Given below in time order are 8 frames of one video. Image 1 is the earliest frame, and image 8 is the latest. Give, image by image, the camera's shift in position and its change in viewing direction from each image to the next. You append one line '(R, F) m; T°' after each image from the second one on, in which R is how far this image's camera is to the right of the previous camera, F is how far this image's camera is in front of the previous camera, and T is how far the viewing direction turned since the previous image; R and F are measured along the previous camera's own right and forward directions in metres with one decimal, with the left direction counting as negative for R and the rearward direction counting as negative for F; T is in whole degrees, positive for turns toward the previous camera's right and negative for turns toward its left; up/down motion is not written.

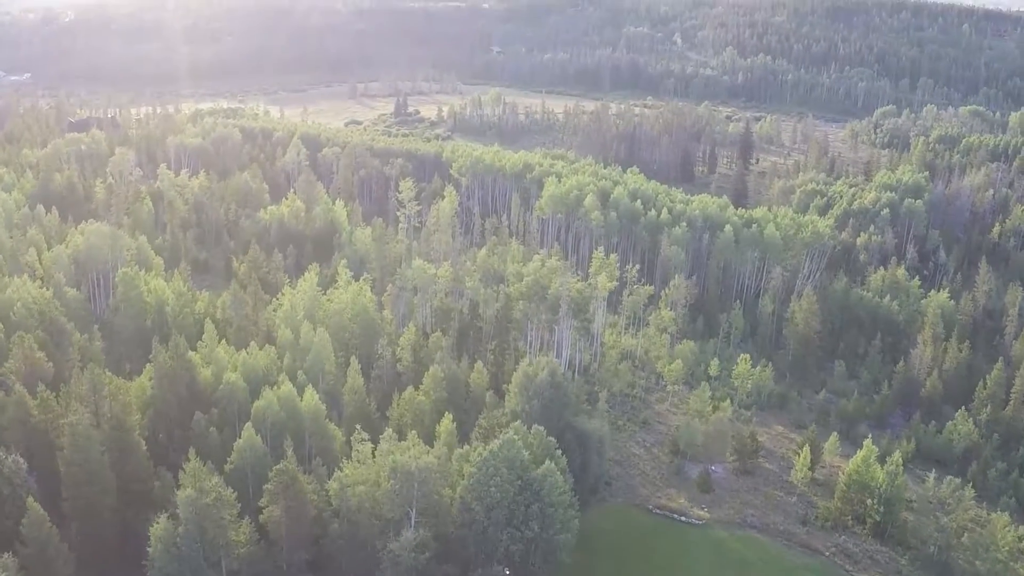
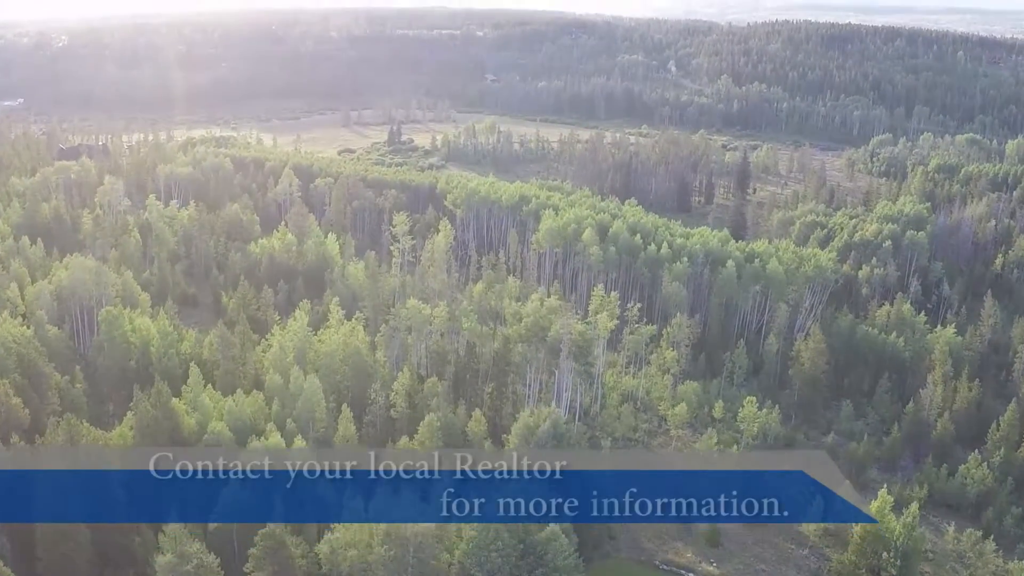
(-0.2, +1.2) m; 0°
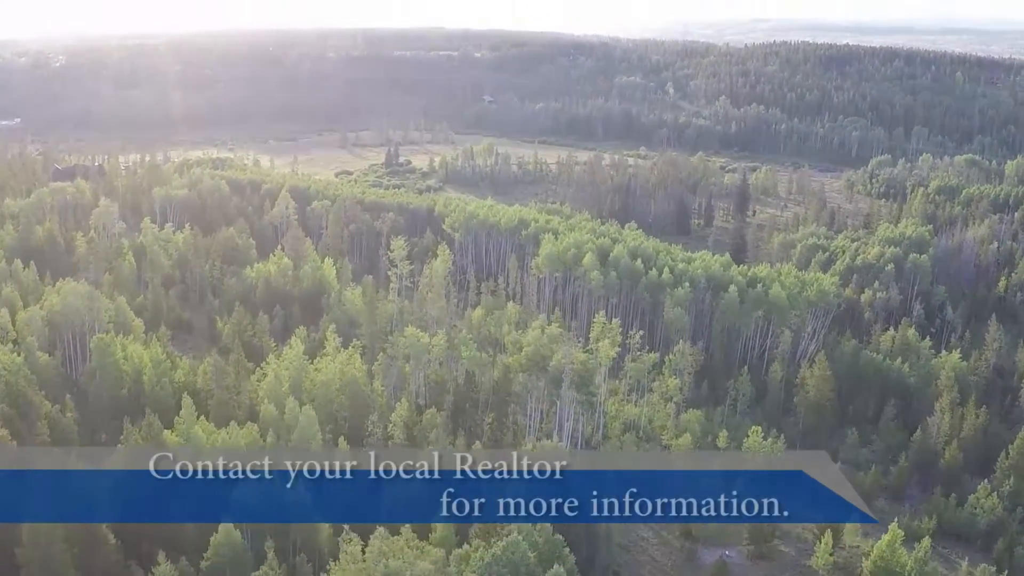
(-0.1, +0.6) m; 0°
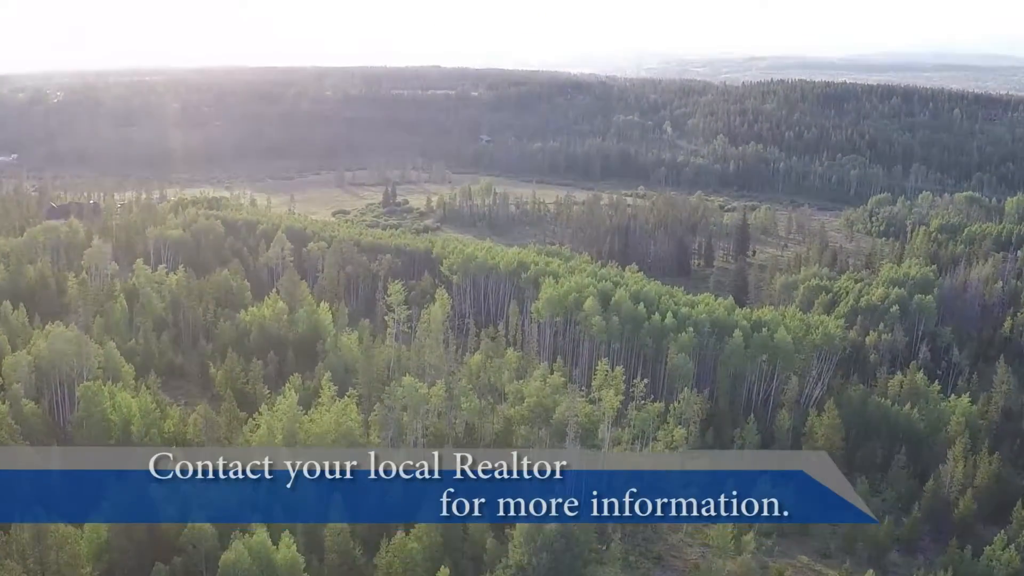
(-0.2, +0.9) m; 0°
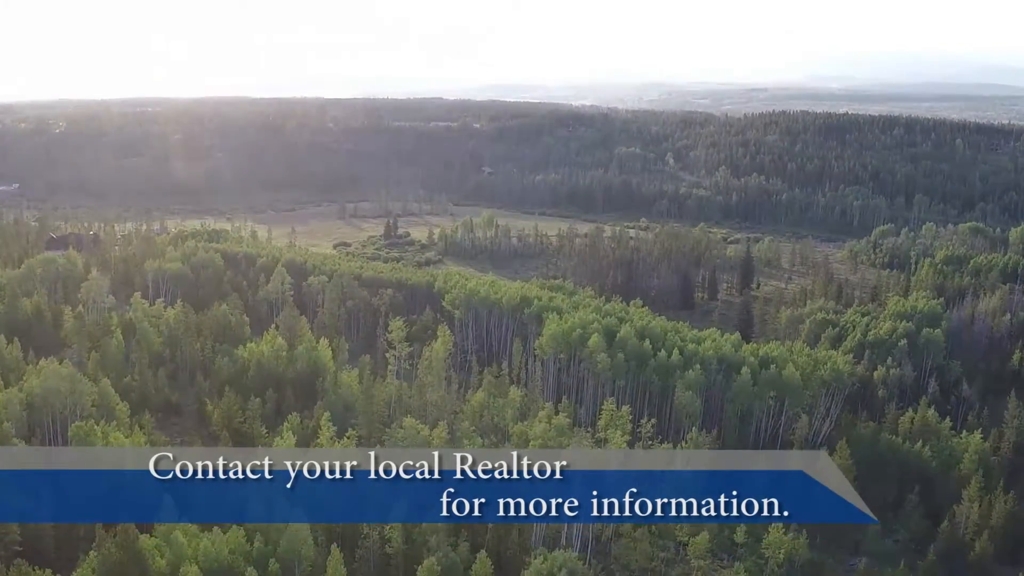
(-0.1, +0.8) m; 0°
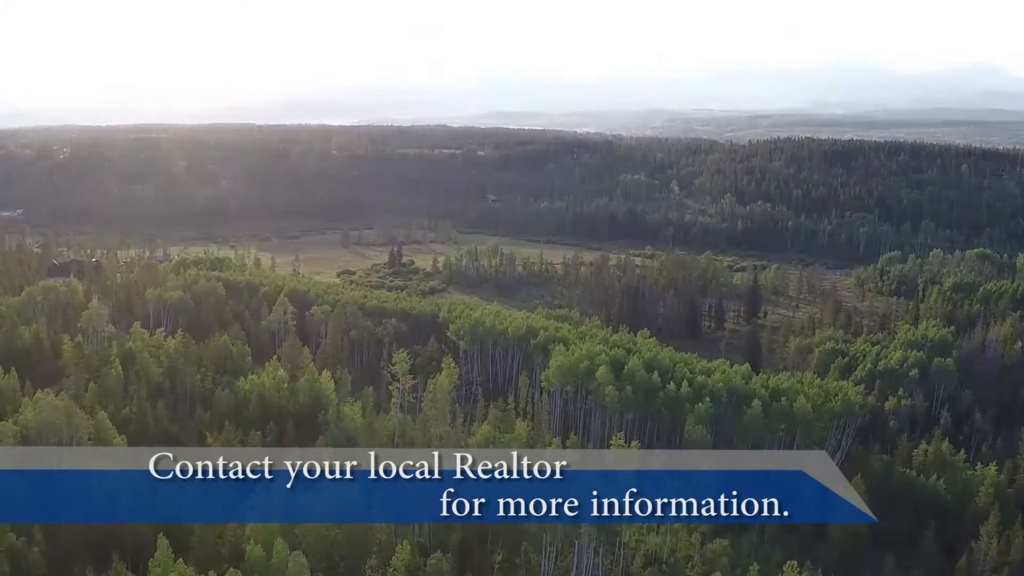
(-0.1, +0.7) m; 0°
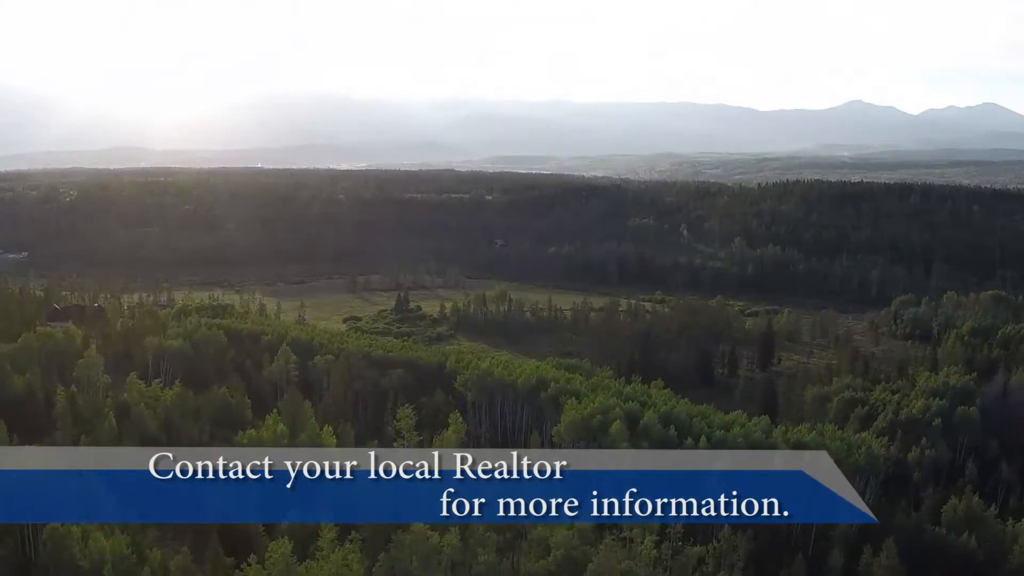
(-0.2, +1.6) m; 0°
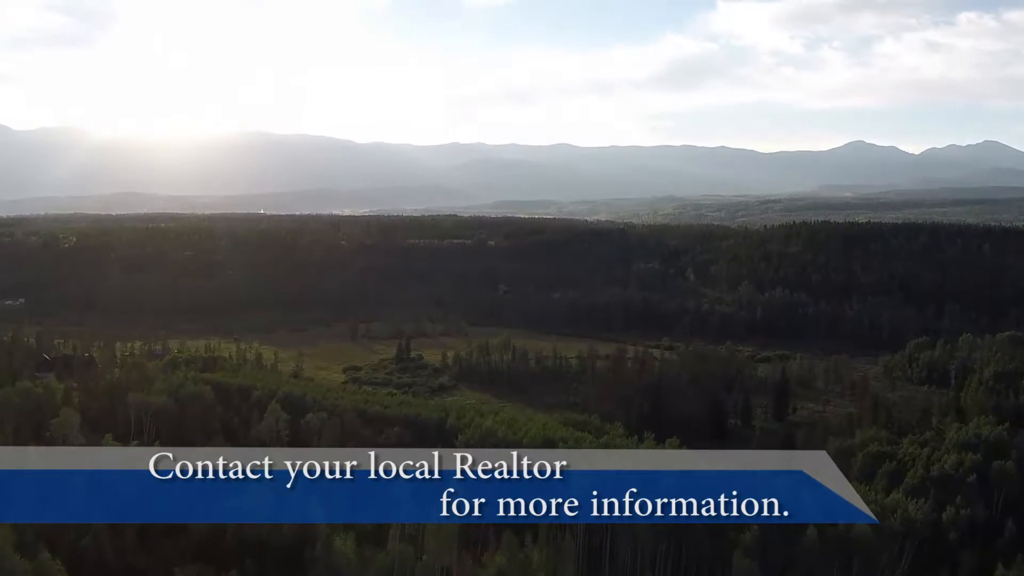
(-0.1, +3.3) m; 0°
